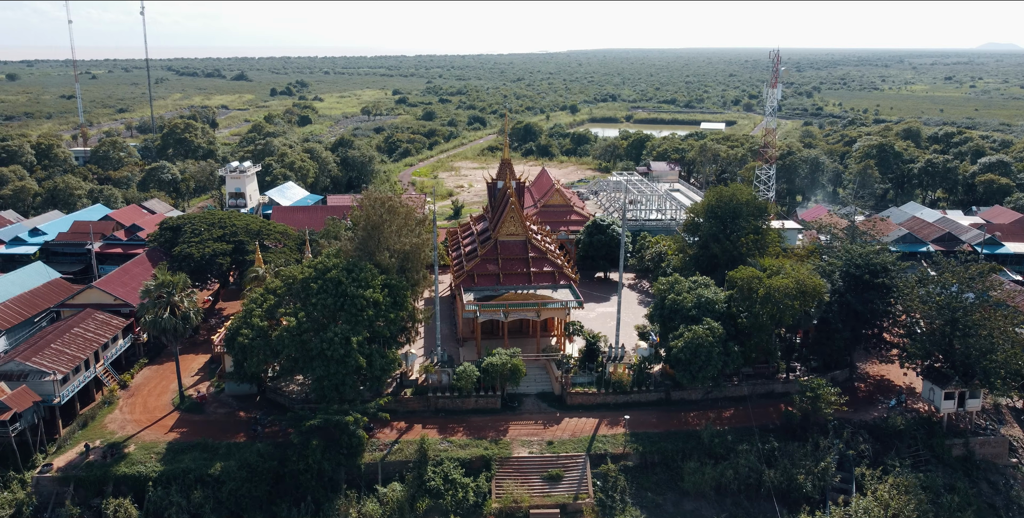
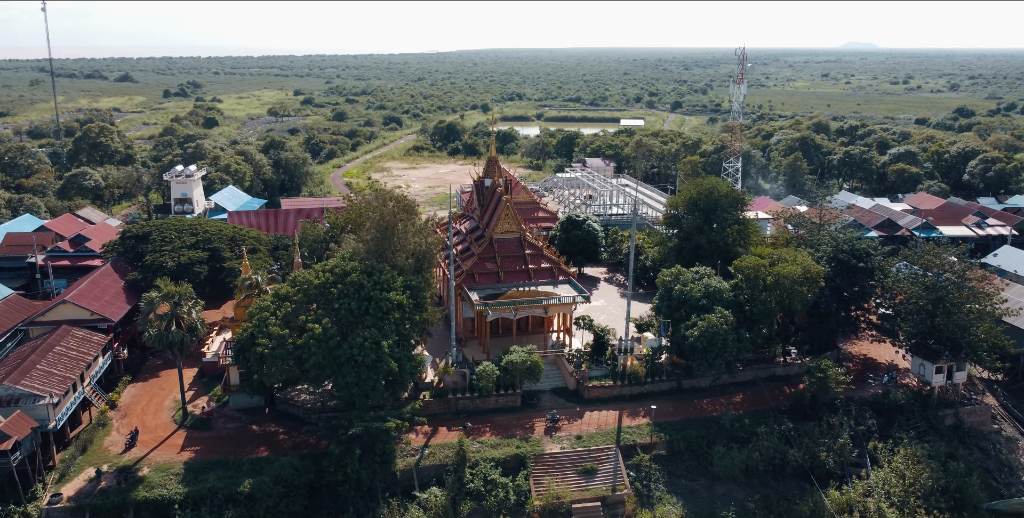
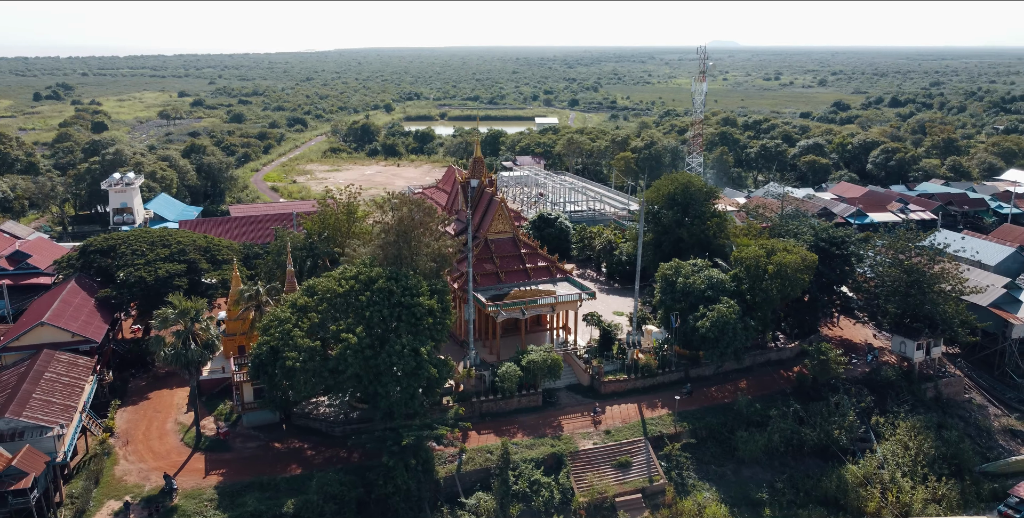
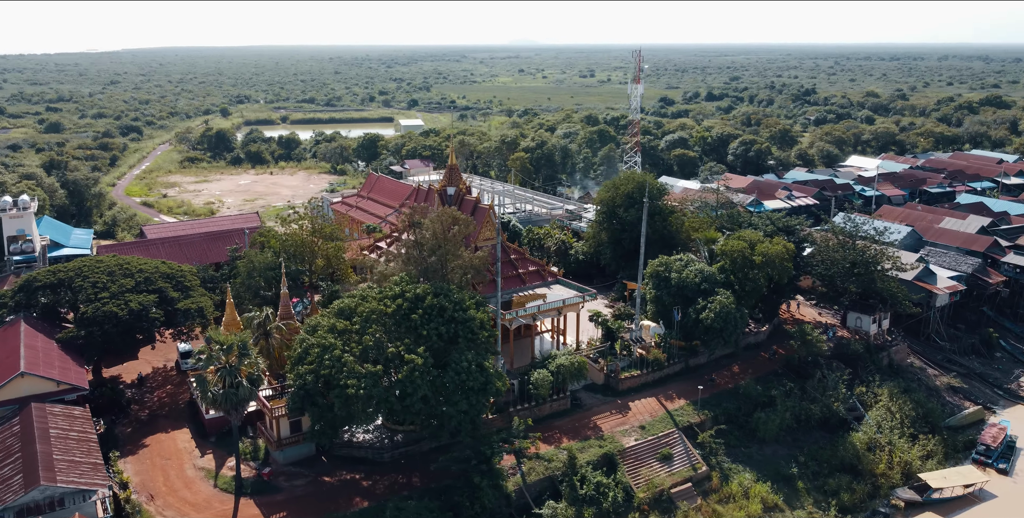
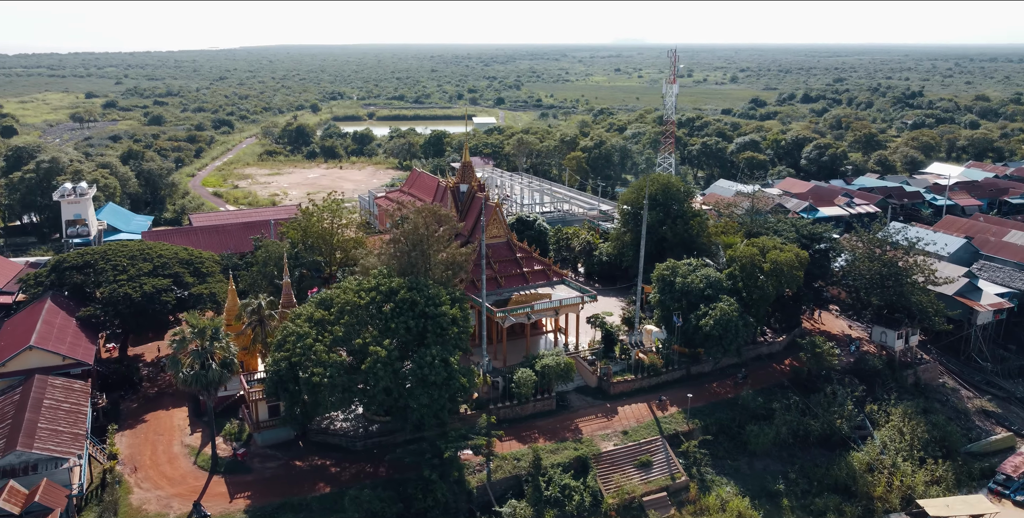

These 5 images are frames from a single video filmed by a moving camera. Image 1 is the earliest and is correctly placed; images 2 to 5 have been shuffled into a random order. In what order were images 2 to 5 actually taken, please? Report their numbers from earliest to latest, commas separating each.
2, 3, 5, 4
